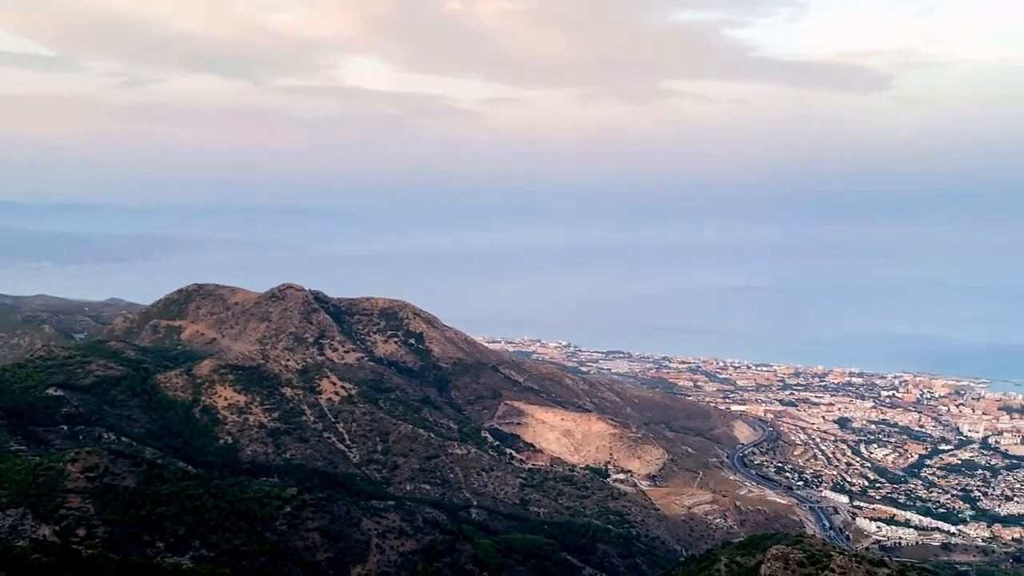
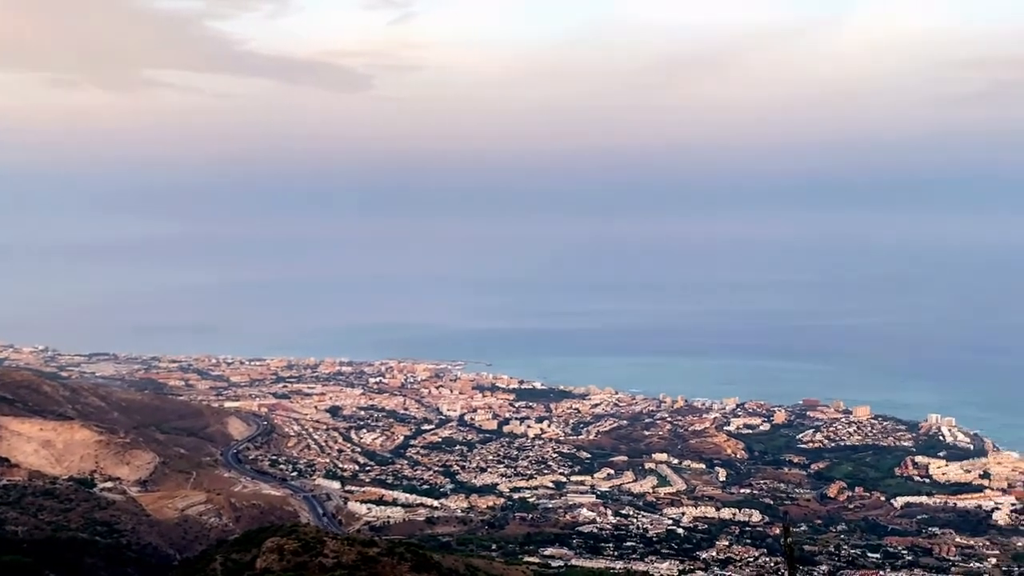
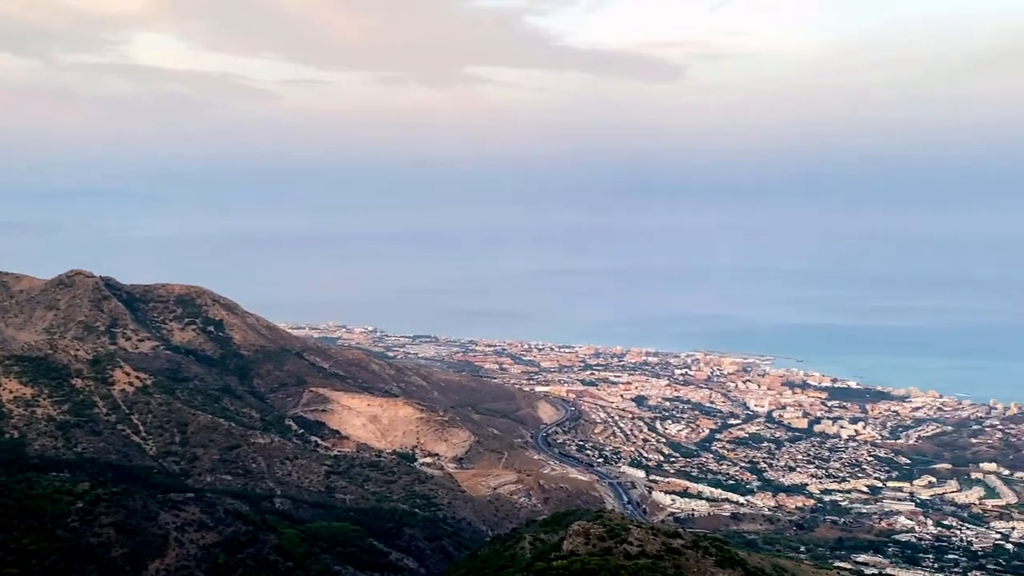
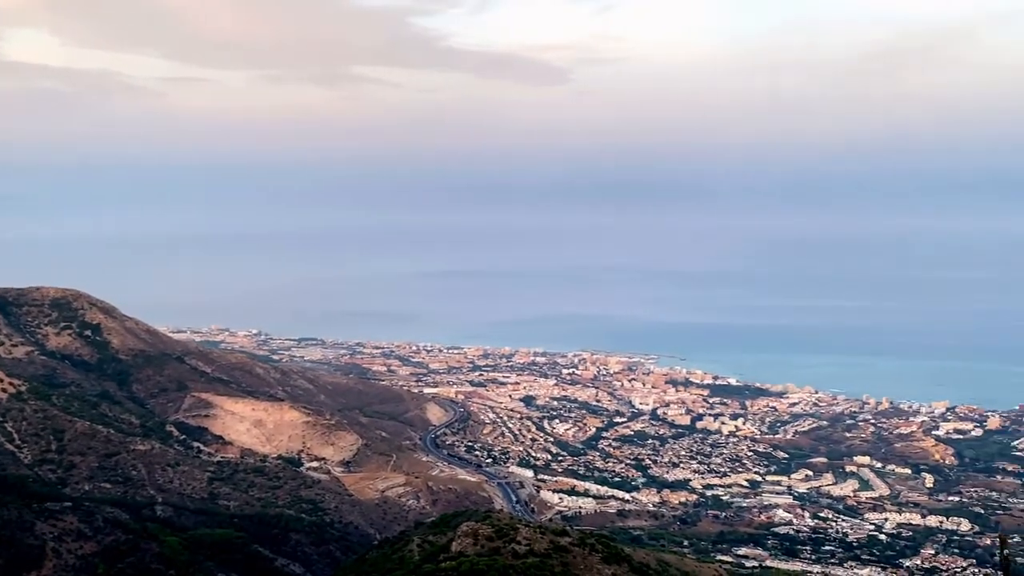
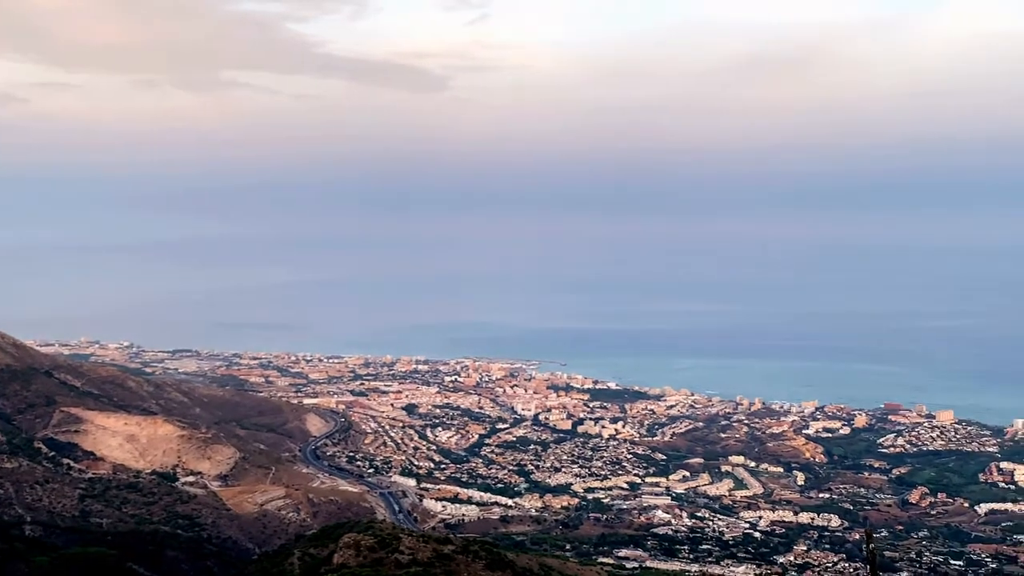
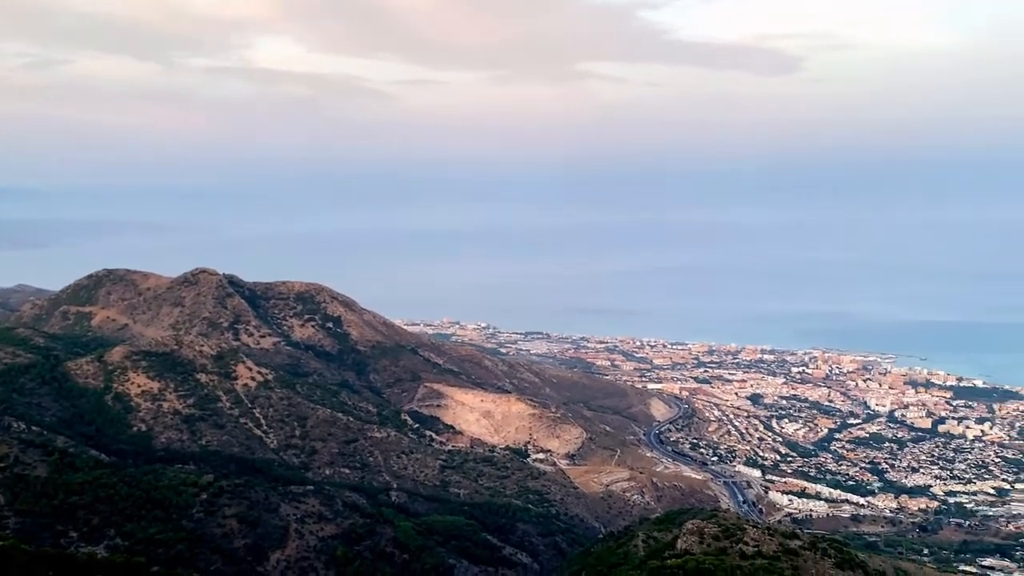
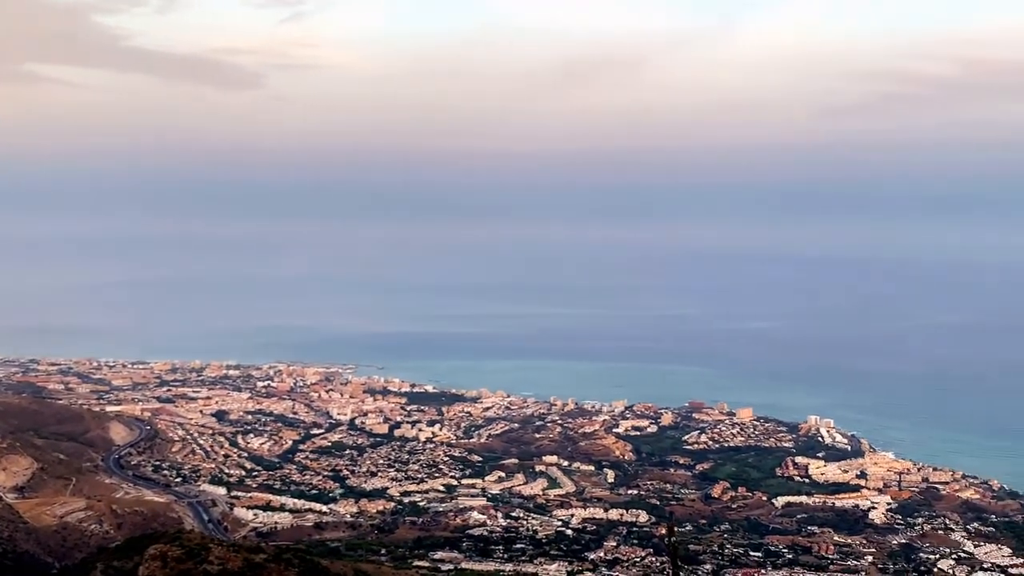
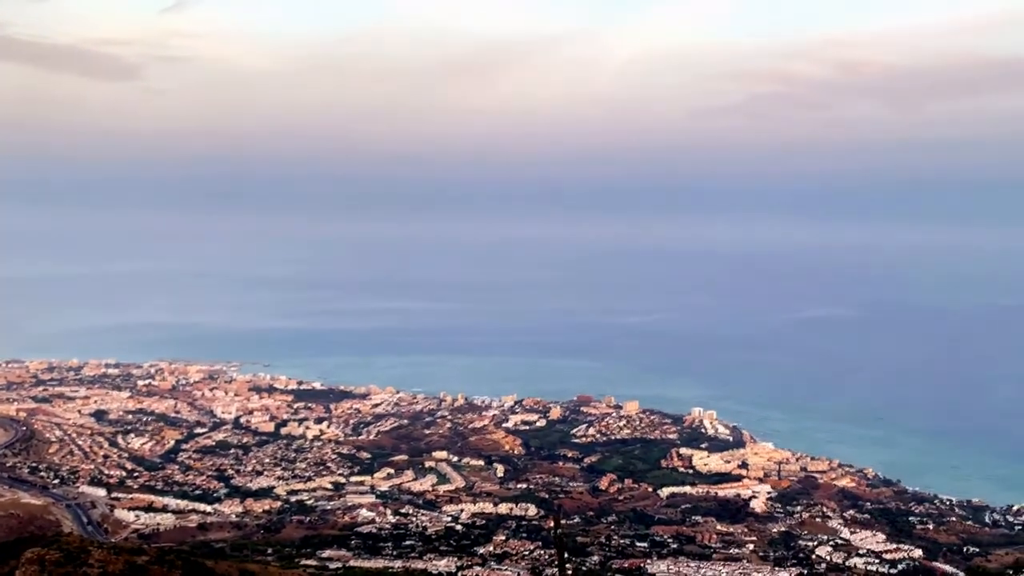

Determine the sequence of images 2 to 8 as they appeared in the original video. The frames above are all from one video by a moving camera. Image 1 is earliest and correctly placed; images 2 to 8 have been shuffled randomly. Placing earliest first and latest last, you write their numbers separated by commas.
6, 3, 4, 5, 2, 7, 8
